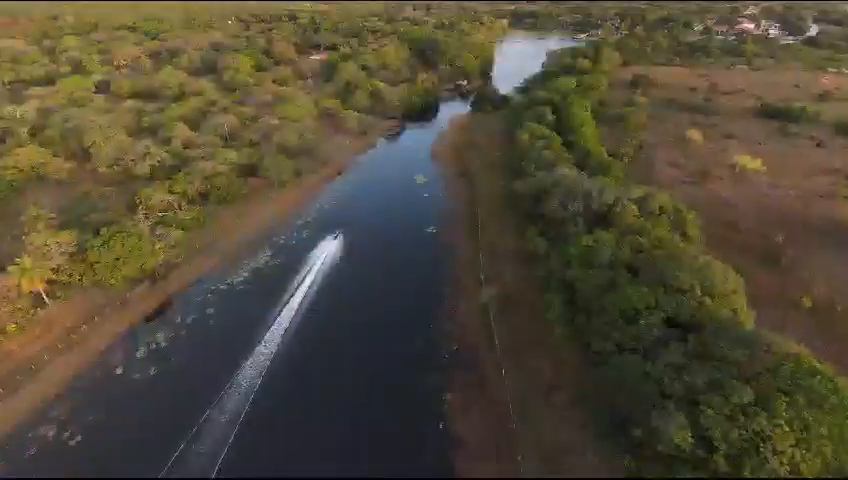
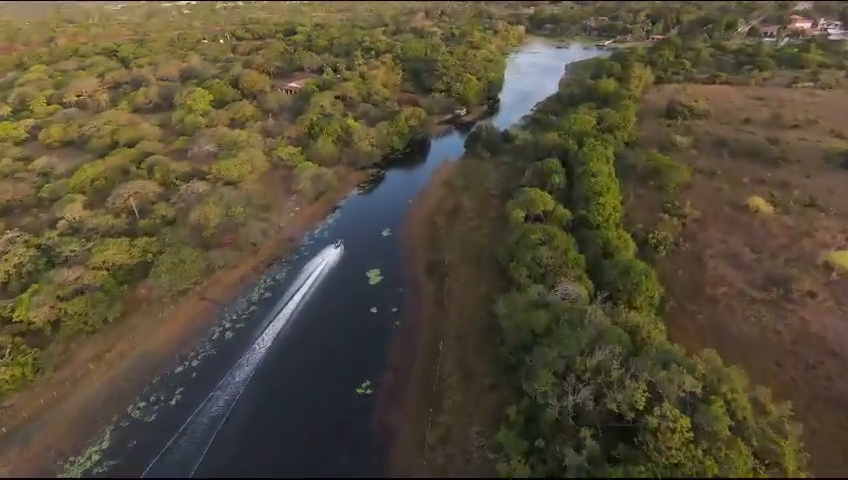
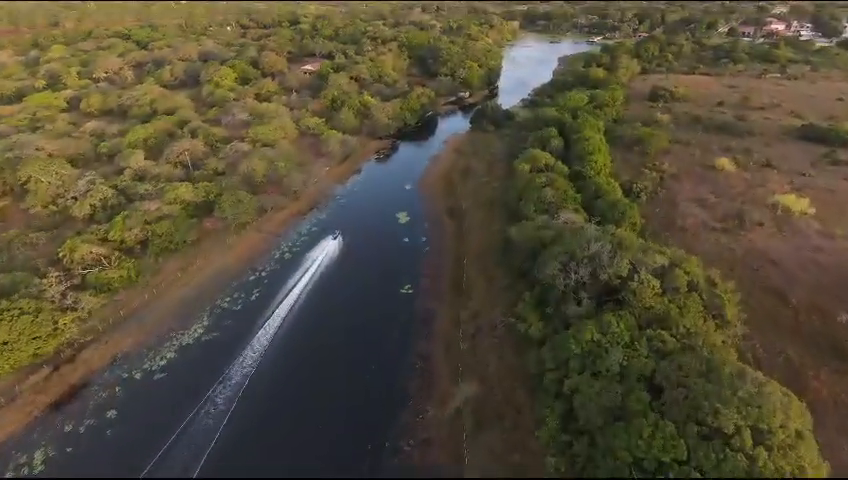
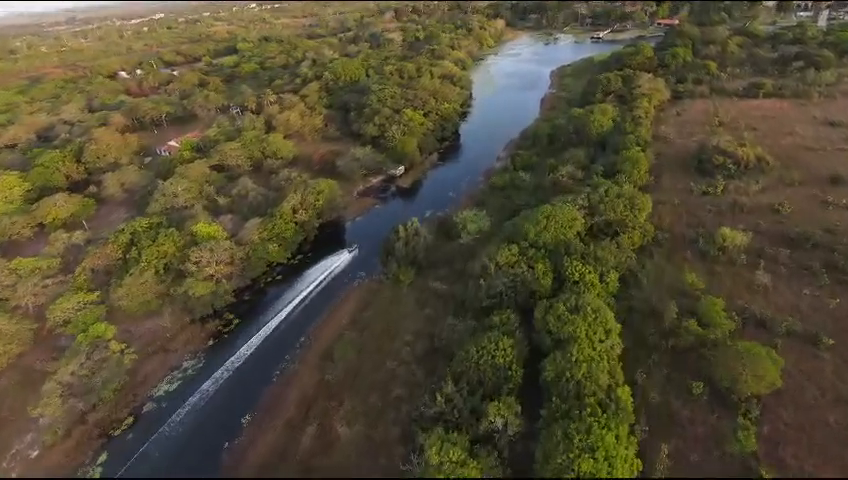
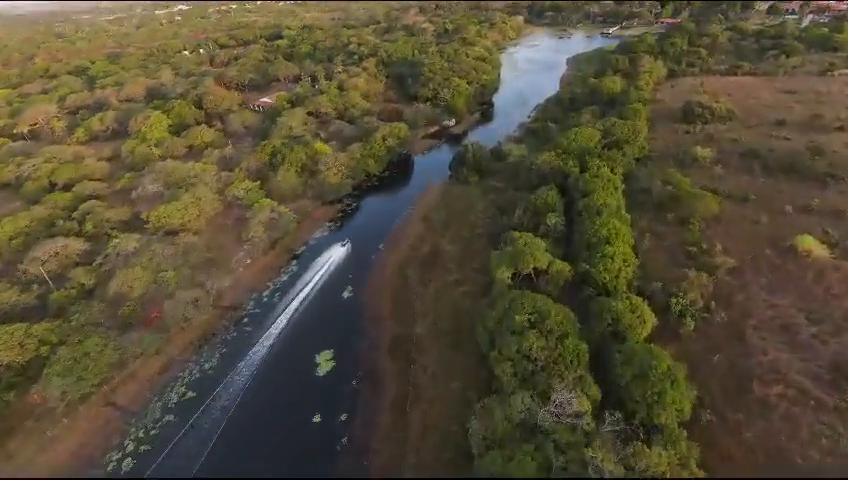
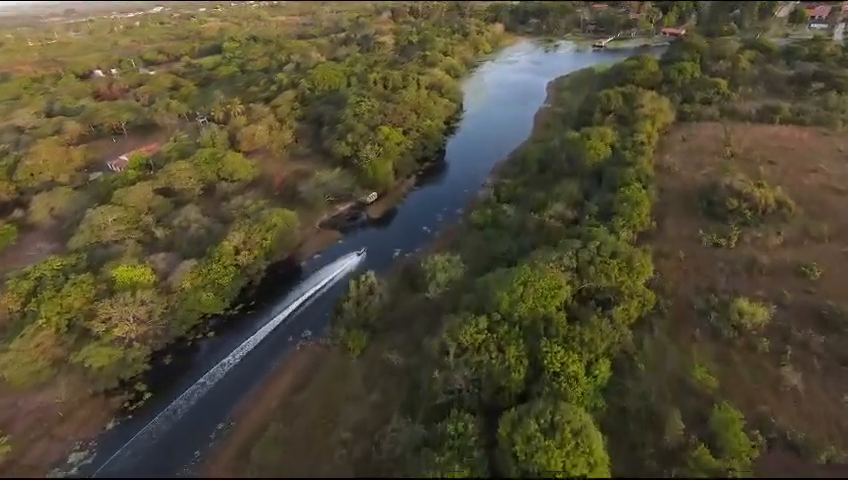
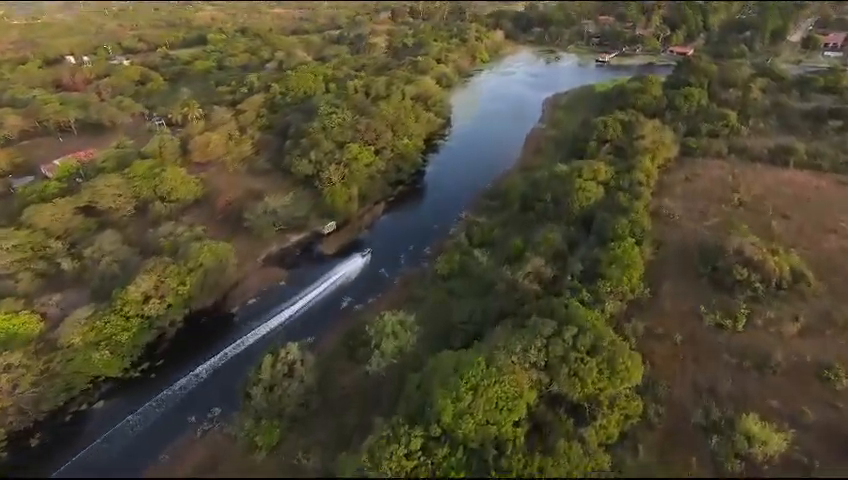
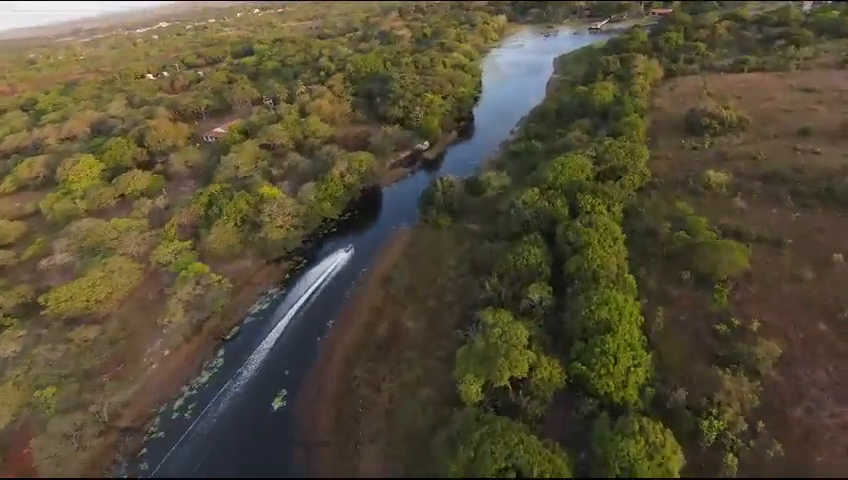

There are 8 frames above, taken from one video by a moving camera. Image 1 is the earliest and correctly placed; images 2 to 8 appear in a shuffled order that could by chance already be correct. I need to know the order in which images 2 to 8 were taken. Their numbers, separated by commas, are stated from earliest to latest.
3, 2, 5, 8, 4, 6, 7
